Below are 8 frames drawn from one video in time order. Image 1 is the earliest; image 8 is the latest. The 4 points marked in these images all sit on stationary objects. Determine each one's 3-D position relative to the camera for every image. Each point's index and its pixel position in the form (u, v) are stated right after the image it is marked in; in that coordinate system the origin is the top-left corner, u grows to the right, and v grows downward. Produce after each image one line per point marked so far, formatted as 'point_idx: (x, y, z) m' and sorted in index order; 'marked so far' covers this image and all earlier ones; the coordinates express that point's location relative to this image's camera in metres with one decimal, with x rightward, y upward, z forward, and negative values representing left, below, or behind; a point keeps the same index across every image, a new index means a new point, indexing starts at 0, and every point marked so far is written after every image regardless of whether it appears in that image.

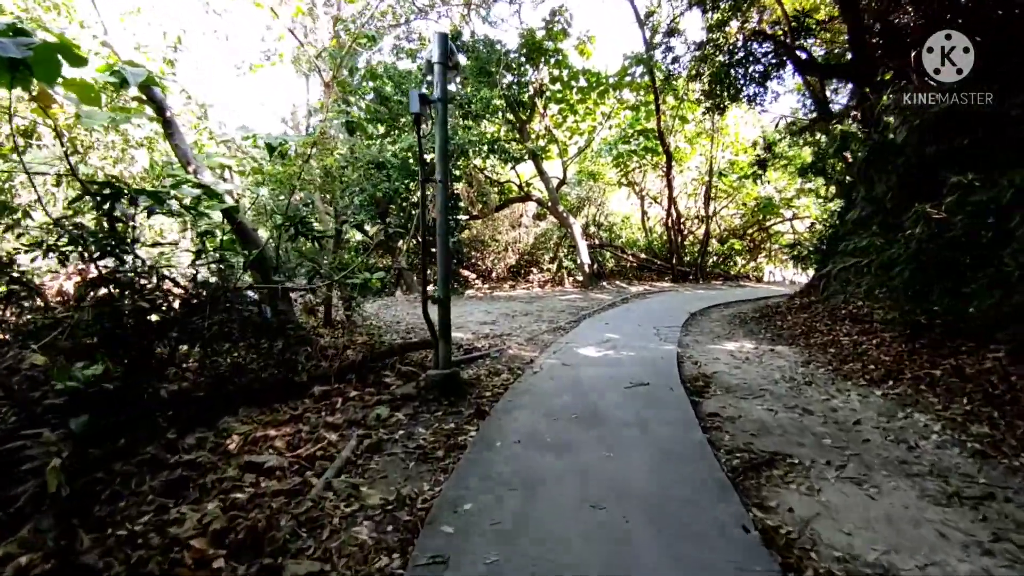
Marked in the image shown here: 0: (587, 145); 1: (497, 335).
0: (+1.5, +2.9, +13.9) m
1: (-0.2, -0.5, +6.5) m
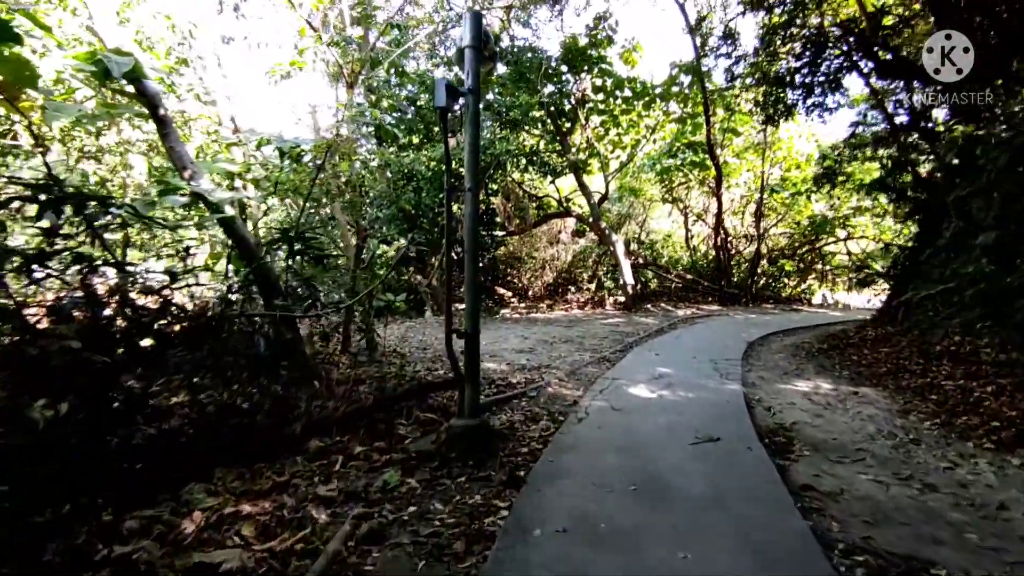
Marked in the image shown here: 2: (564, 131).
0: (+2.3, +2.5, +13.1) m
1: (+0.2, -0.7, +5.7) m
2: (+0.9, +2.7, +11.7) m
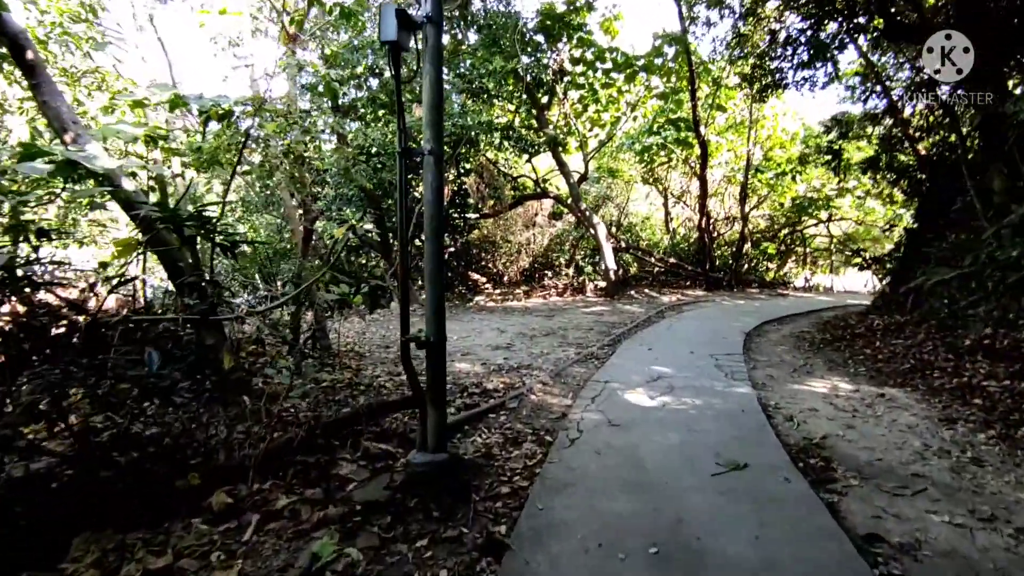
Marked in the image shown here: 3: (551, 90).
0: (+1.8, +2.7, +12.4) m
1: (0.0, -0.6, +5.0) m
2: (+0.5, +3.0, +10.9) m
3: (+0.6, +3.3, +11.1) m
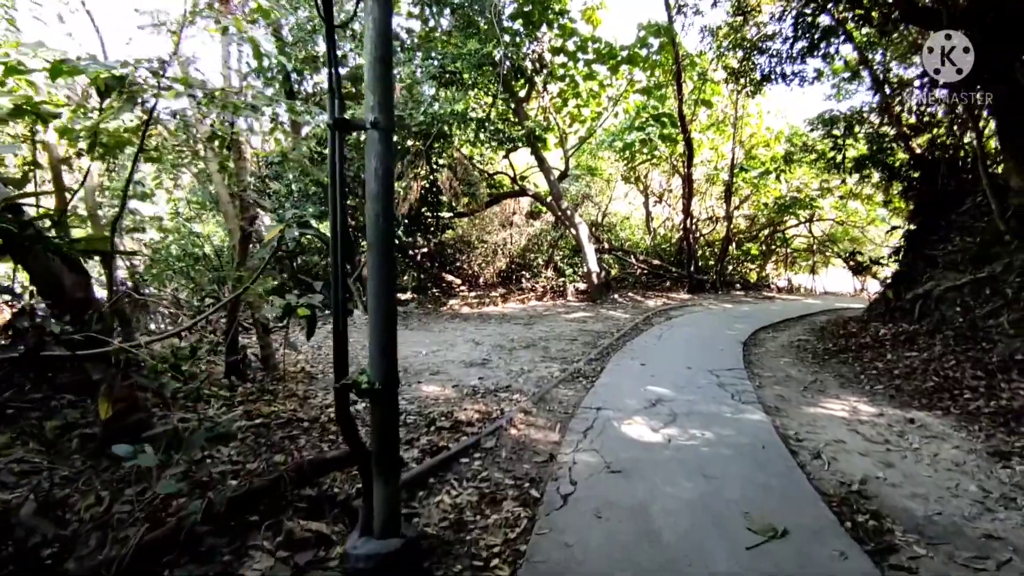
0: (+1.3, +2.7, +11.8) m
1: (-0.2, -0.7, +4.3) m
2: (+0.1, +2.9, +10.2) m
3: (+0.3, +3.2, +10.4) m
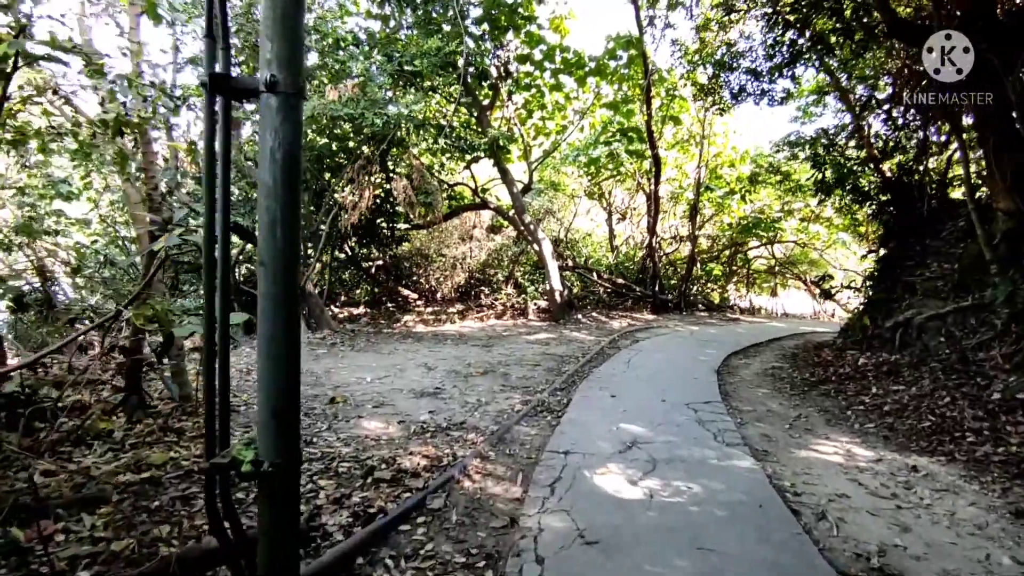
0: (+0.7, +2.4, +11.4) m
1: (-0.4, -0.8, +3.7) m
2: (-0.4, +2.7, +9.7) m
3: (-0.3, +2.9, +9.9) m
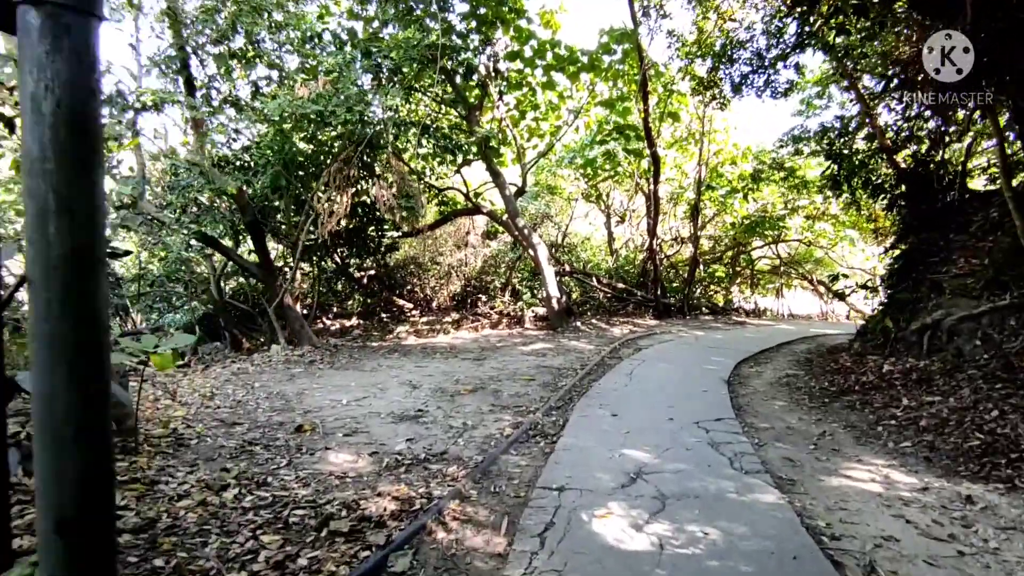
0: (+0.6, +2.3, +10.9) m
1: (-0.5, -0.9, +3.3) m
2: (-0.6, +2.5, +9.3) m
3: (-0.4, +2.8, +9.5) m
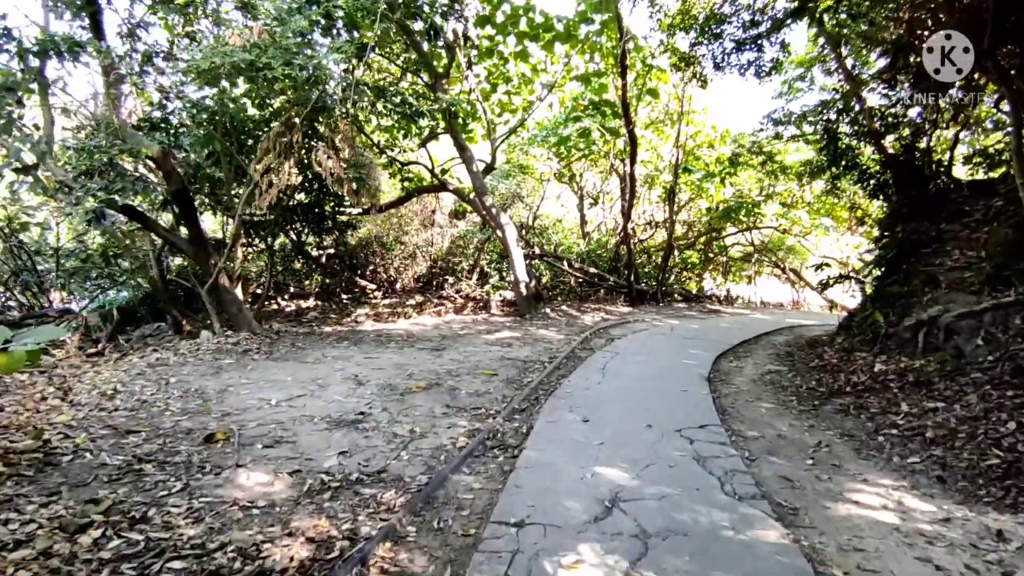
0: (+0.1, +2.5, +10.3) m
1: (-0.7, -0.8, +2.7) m
2: (-1.0, +2.8, +8.6) m
3: (-0.8, +3.1, +8.8) m
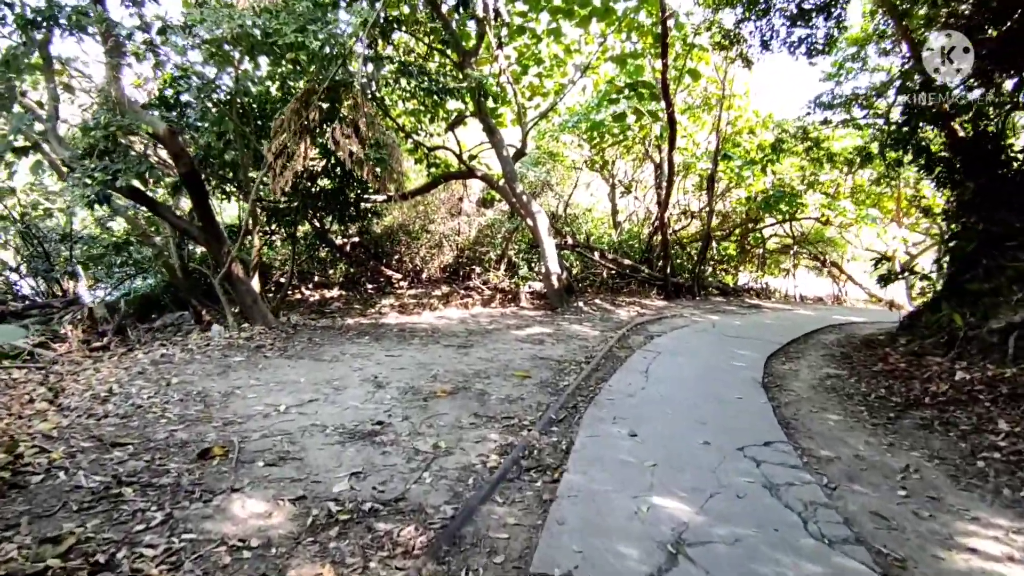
0: (+0.6, +2.6, +9.8) m
1: (-0.5, -0.8, +2.3) m
2: (-0.6, +2.9, +8.1) m
3: (-0.4, +3.2, +8.3) m
